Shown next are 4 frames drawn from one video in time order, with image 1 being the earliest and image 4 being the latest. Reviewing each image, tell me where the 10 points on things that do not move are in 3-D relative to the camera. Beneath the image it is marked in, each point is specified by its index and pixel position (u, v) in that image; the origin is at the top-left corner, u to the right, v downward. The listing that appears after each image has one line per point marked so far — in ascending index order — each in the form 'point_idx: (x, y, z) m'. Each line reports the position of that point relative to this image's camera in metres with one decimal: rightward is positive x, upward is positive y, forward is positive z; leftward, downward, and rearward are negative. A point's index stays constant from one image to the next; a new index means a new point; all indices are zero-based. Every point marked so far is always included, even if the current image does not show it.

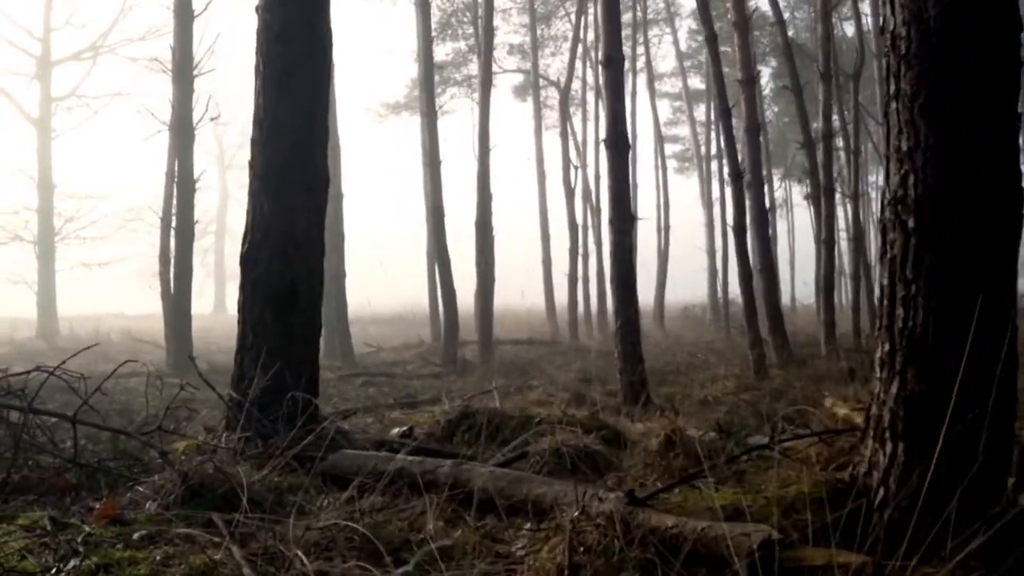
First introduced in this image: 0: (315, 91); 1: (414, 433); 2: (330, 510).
0: (-1.1, +1.1, +5.2) m
1: (-0.6, -0.9, +5.6) m
2: (-0.7, -0.9, +3.6) m
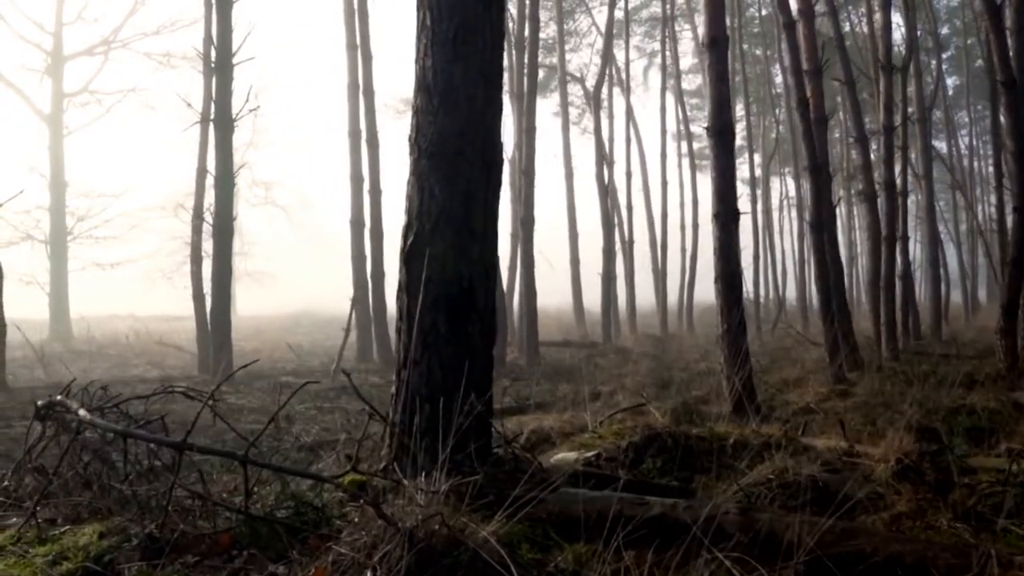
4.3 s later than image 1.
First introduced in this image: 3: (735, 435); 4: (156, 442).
0: (-0.1, +1.1, +4.3) m
1: (+0.5, -0.9, +4.7) m
2: (+0.3, -0.9, +2.7) m
3: (+1.3, -0.8, +5.3) m
4: (-1.3, -0.5, +3.3) m
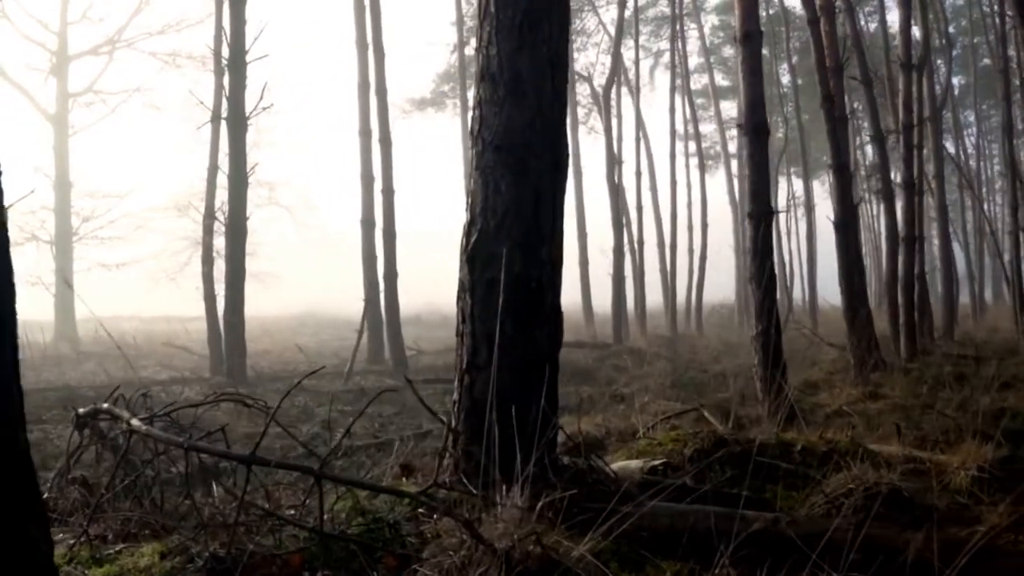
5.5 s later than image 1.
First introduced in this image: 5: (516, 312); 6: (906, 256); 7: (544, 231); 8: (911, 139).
0: (+0.2, +1.1, +4.1) m
1: (+0.8, -0.9, +4.5) m
2: (+0.6, -0.9, +2.5) m
3: (+1.6, -0.8, +5.0) m
4: (-1.0, -0.5, +3.0) m
5: (0.0, -0.1, +3.9) m
6: (+8.3, +0.7, +19.5) m
7: (+0.1, +0.3, +4.0) m
8: (+8.4, +3.2, +19.5) m
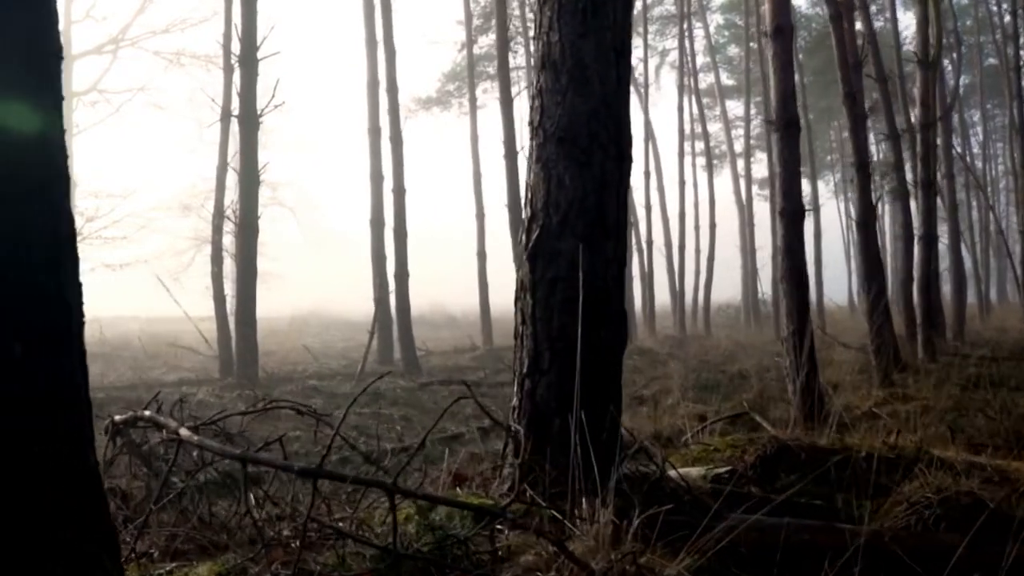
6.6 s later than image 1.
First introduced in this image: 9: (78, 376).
0: (+0.5, +1.1, +3.9) m
1: (+1.0, -0.9, +4.3) m
2: (+0.9, -0.9, +2.3) m
3: (+1.8, -0.8, +4.8) m
4: (-0.7, -0.5, +2.8) m
5: (+0.3, -0.1, +3.7) m
6: (+8.6, +0.7, +19.2) m
7: (+0.4, +0.3, +3.8) m
8: (+8.6, +3.2, +19.2) m
9: (-1.0, -0.2, +2.2) m
